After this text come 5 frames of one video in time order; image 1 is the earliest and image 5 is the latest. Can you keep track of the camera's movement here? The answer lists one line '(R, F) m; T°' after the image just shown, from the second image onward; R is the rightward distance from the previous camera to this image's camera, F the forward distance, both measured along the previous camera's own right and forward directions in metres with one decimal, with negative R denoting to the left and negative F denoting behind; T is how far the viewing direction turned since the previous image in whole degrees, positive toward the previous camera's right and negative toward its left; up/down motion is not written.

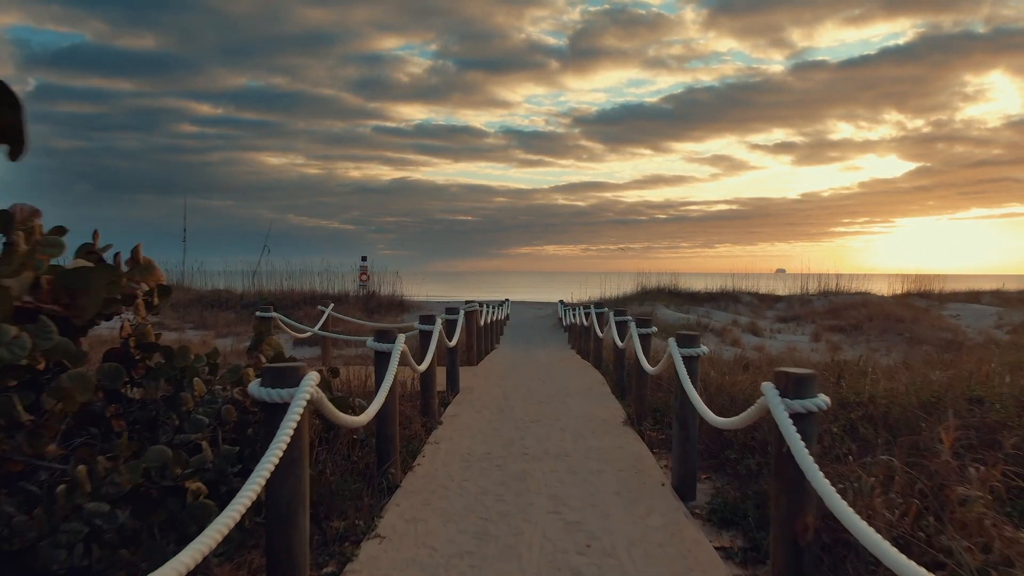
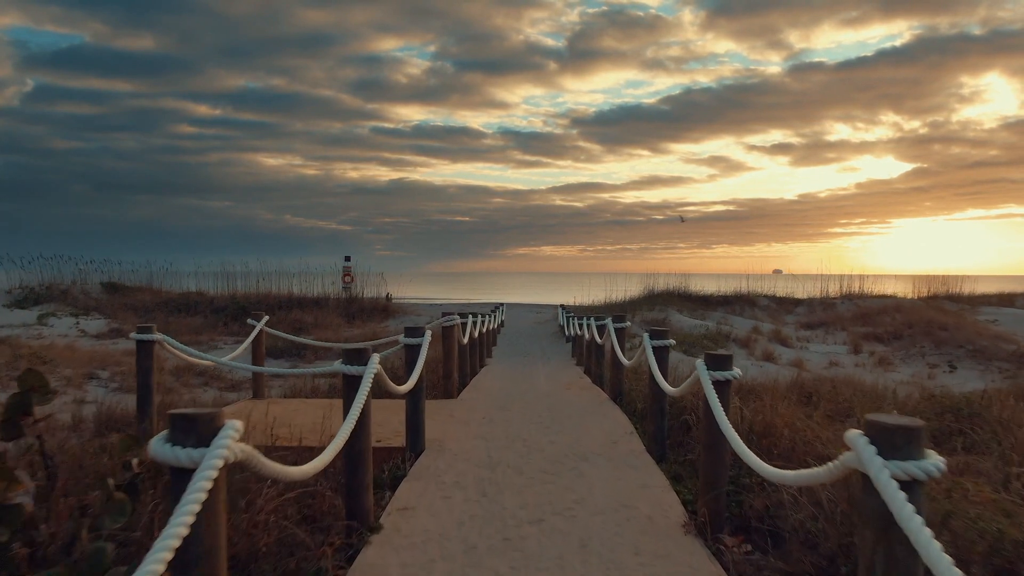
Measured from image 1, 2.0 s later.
(0.0, +2.5) m; 0°
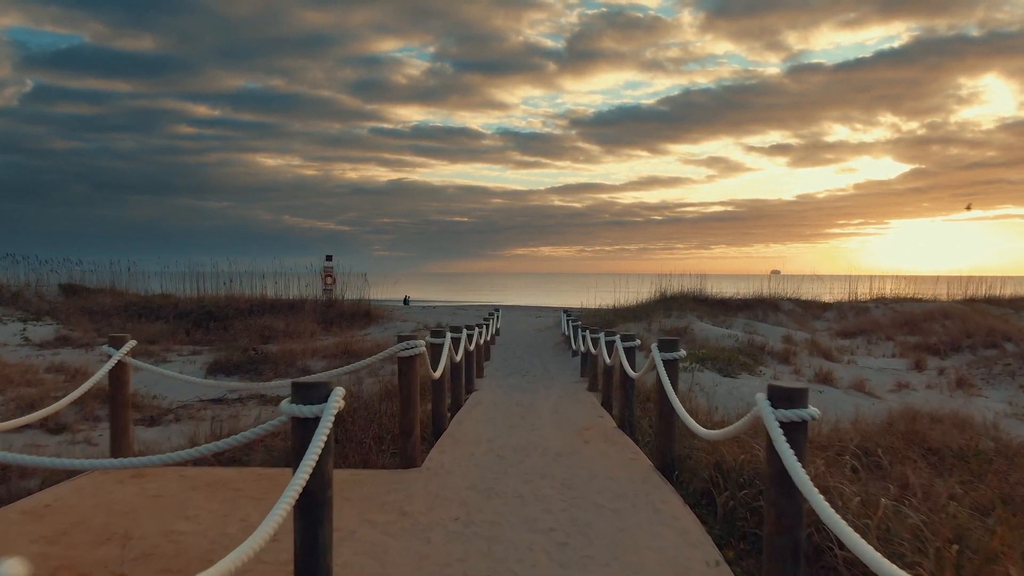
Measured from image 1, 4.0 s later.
(0.0, +2.7) m; 0°
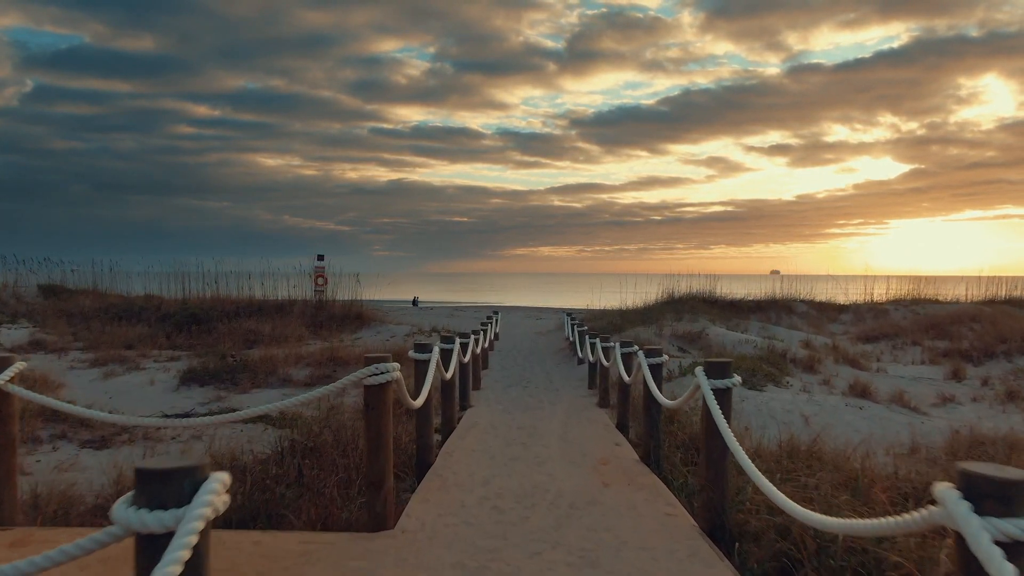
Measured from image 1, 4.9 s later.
(0.0, +1.2) m; 0°
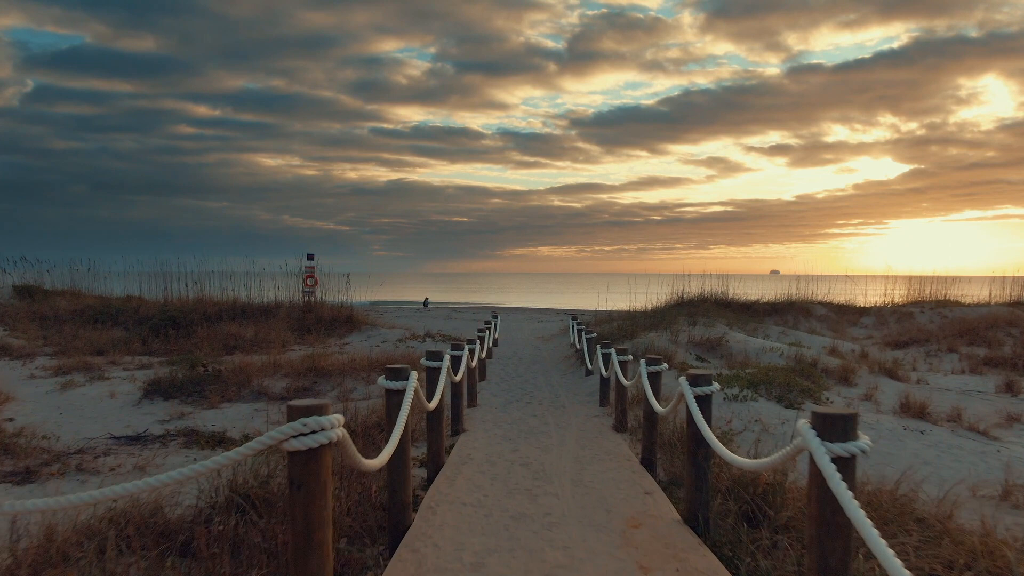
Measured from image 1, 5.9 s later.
(0.0, +1.4) m; 0°
